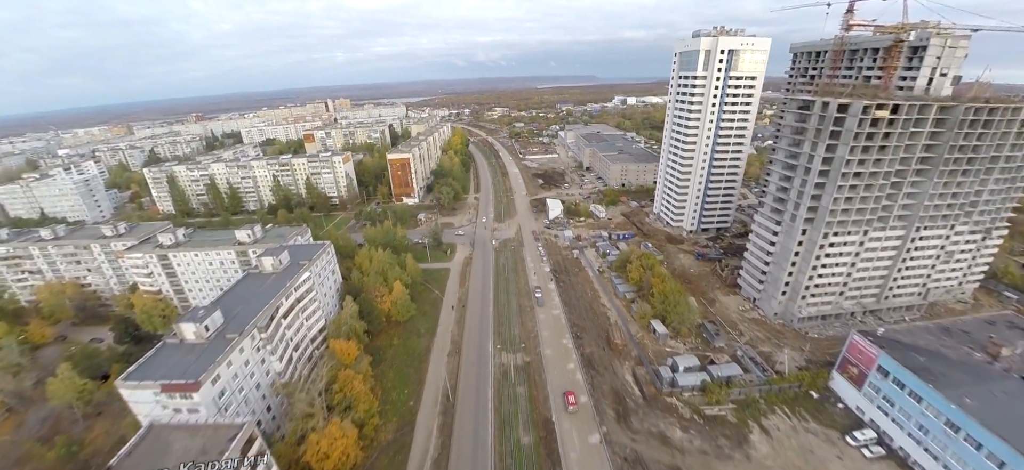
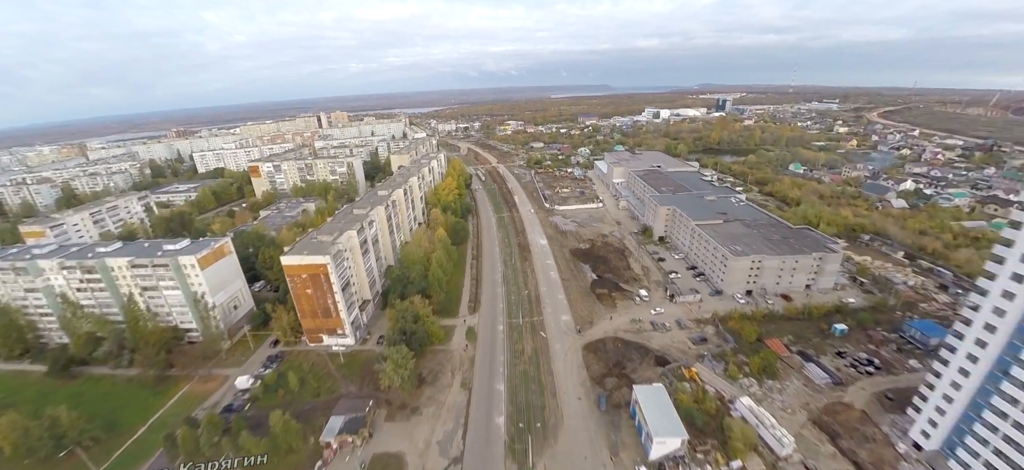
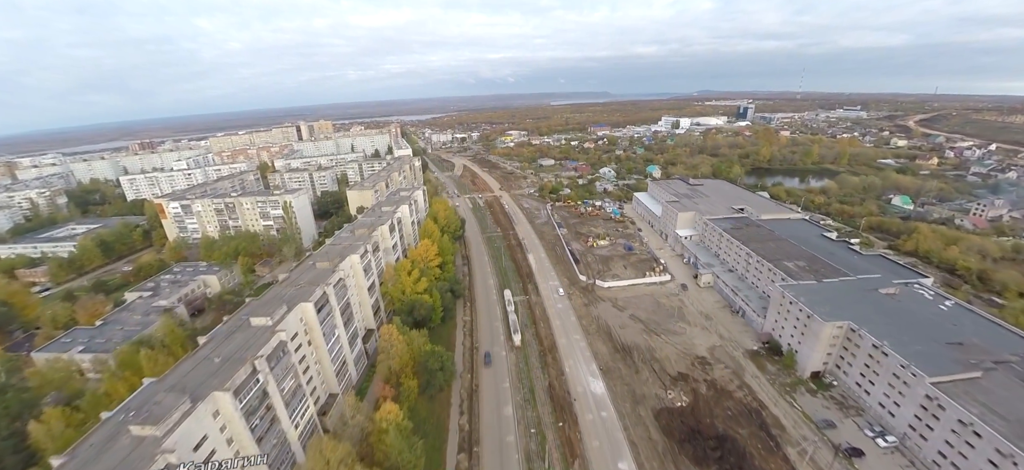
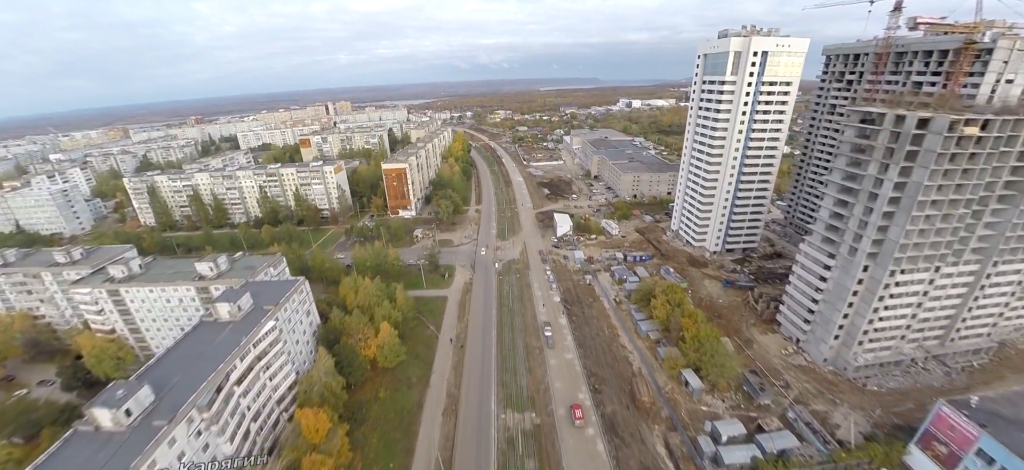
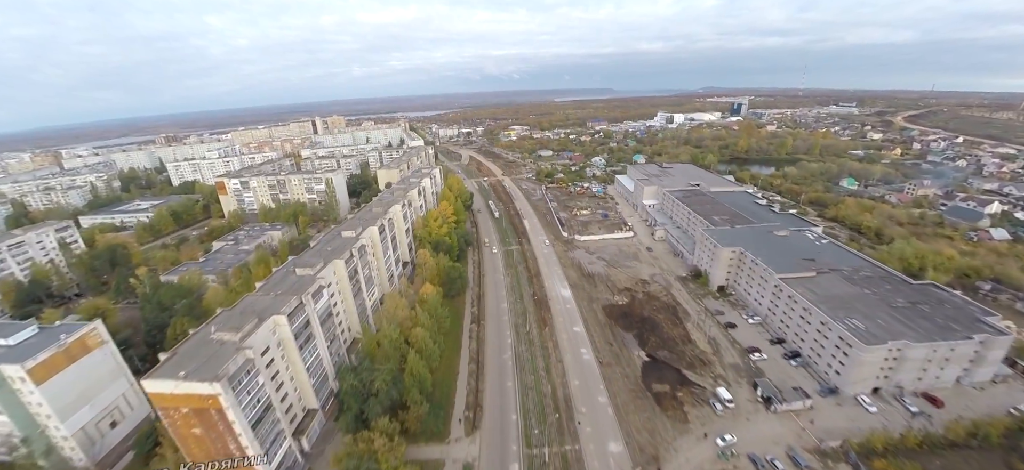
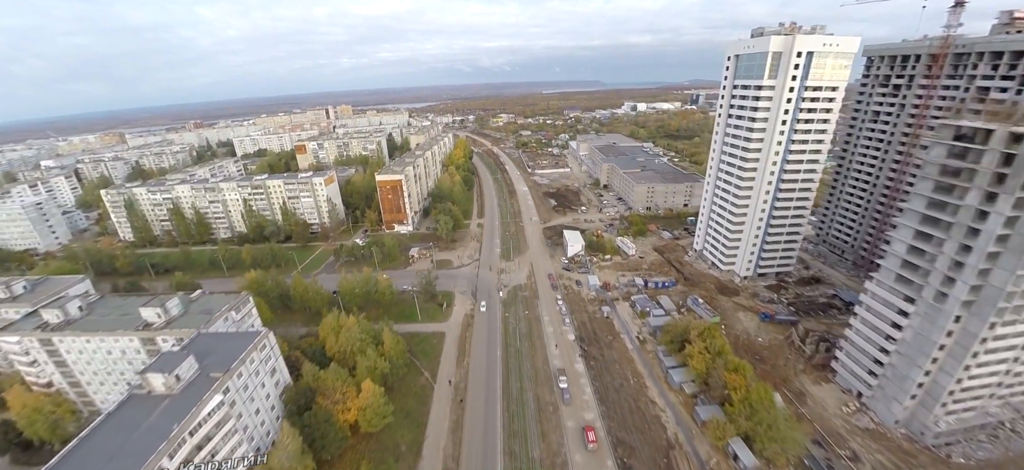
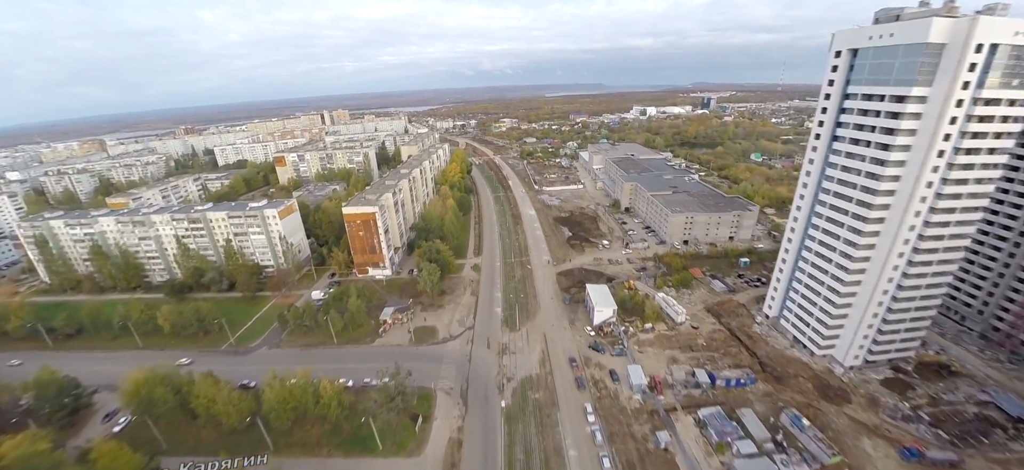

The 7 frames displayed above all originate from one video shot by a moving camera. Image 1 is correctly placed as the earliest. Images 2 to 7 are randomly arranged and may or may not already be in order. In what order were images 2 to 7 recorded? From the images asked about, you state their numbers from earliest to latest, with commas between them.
4, 6, 7, 2, 5, 3
